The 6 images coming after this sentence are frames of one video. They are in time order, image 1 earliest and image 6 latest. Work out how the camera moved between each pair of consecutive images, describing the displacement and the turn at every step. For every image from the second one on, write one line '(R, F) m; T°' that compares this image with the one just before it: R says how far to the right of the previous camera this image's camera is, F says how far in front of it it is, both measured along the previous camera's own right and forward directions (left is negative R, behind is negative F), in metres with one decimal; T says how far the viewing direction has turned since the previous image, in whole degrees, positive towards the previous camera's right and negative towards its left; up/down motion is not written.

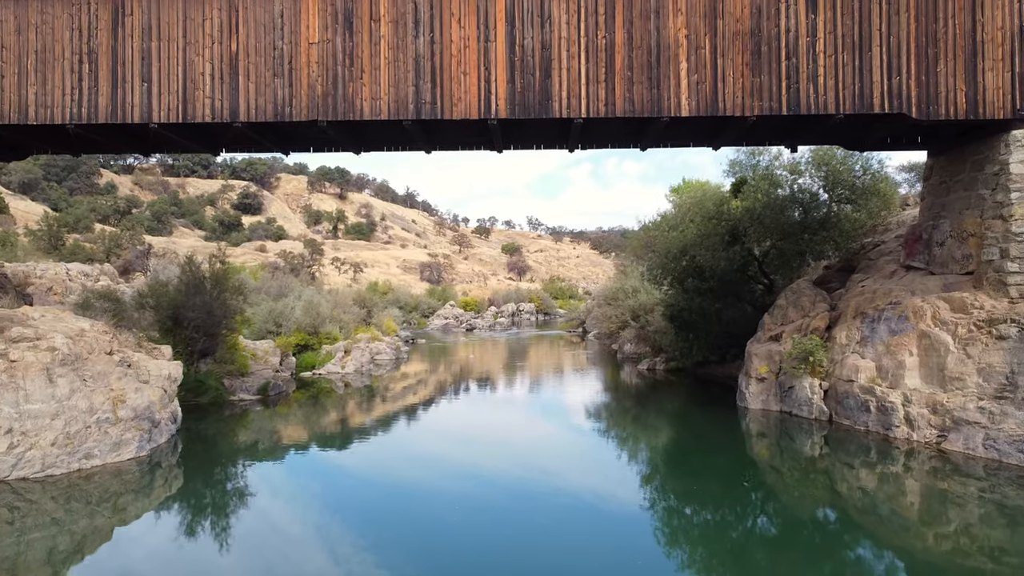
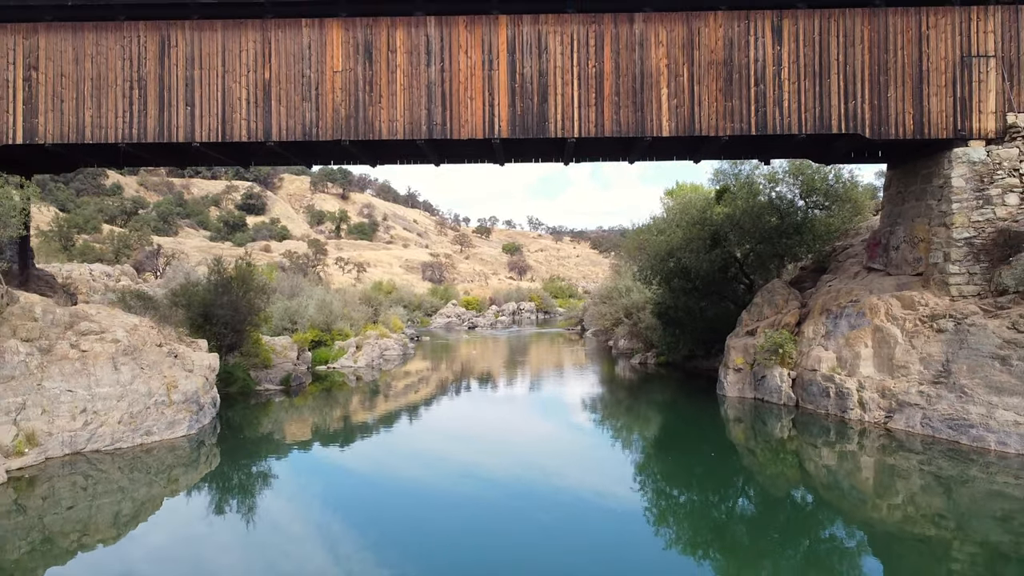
(0.0, -1.2) m; 0°
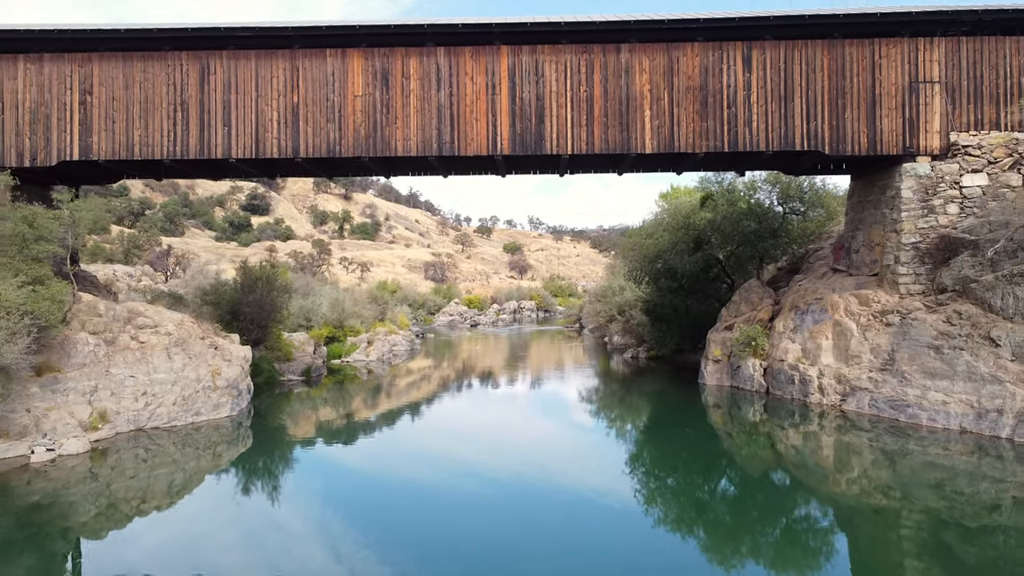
(0.0, -1.4) m; 0°
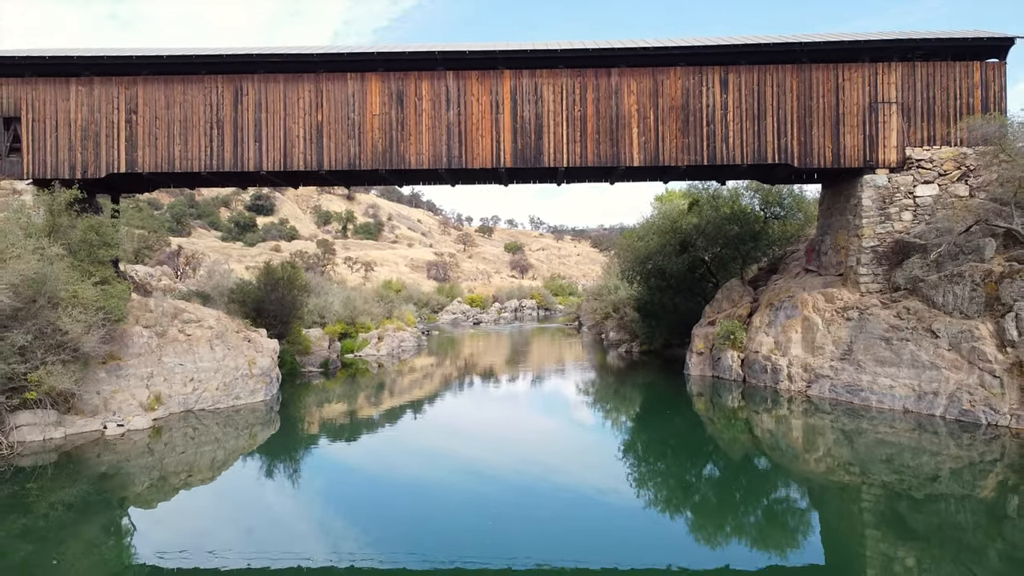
(0.0, -1.4) m; 0°
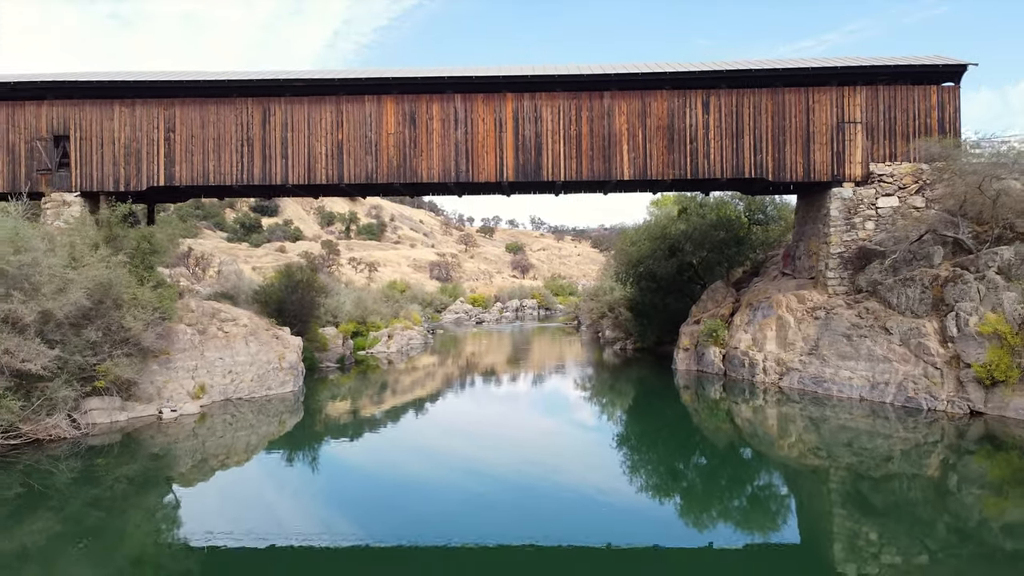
(0.0, -1.4) m; 0°
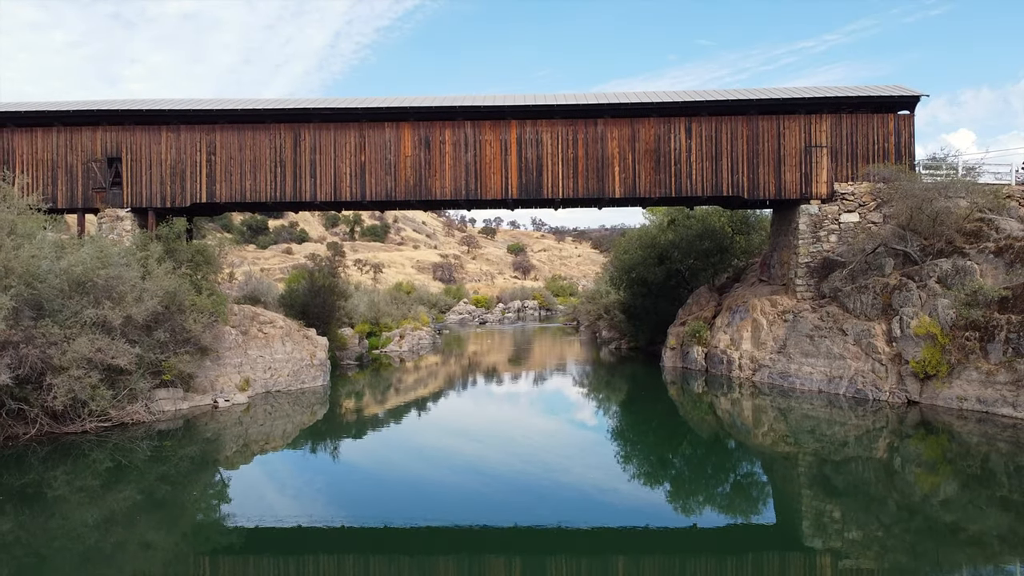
(-0.1, -1.8) m; 0°
